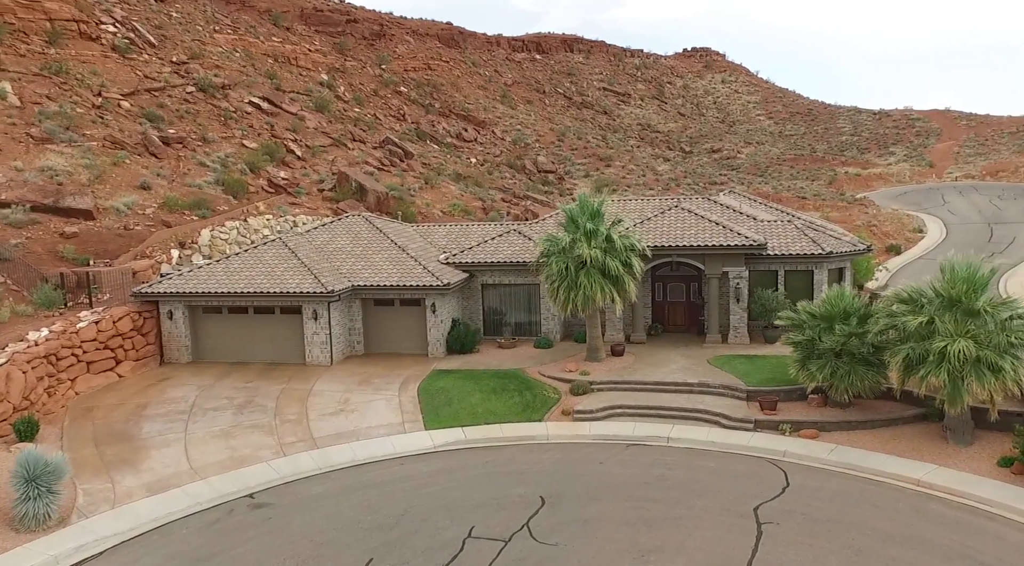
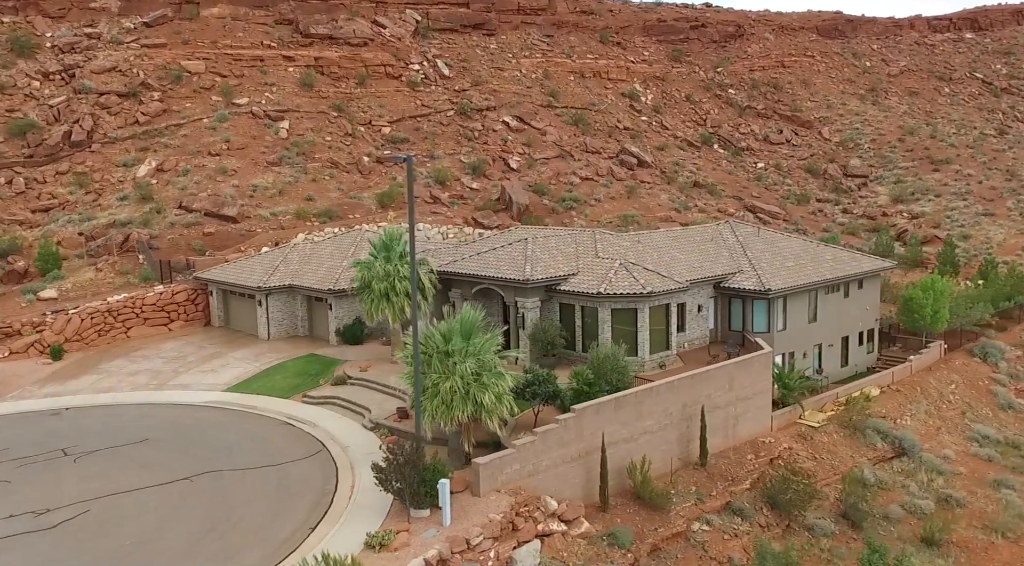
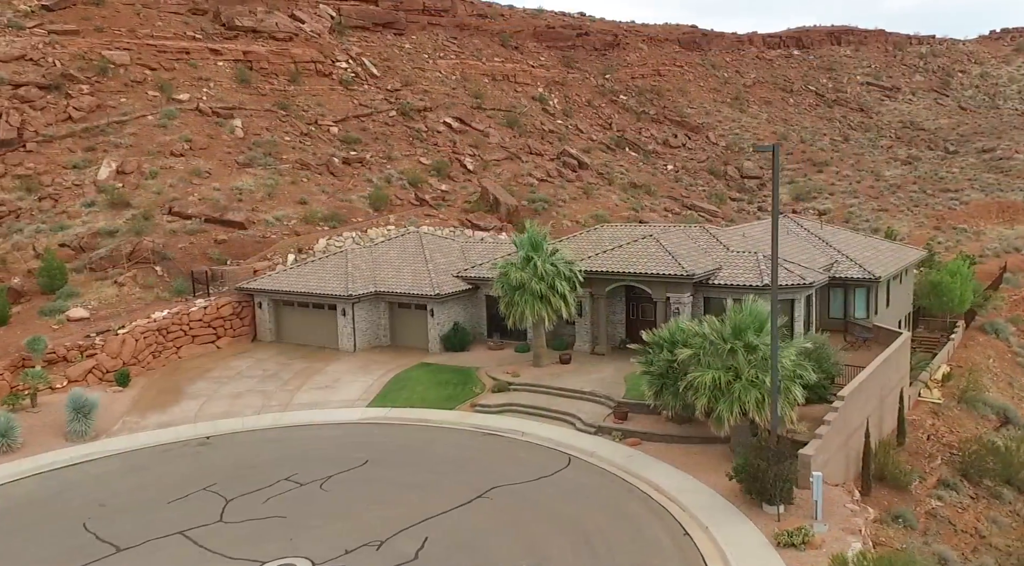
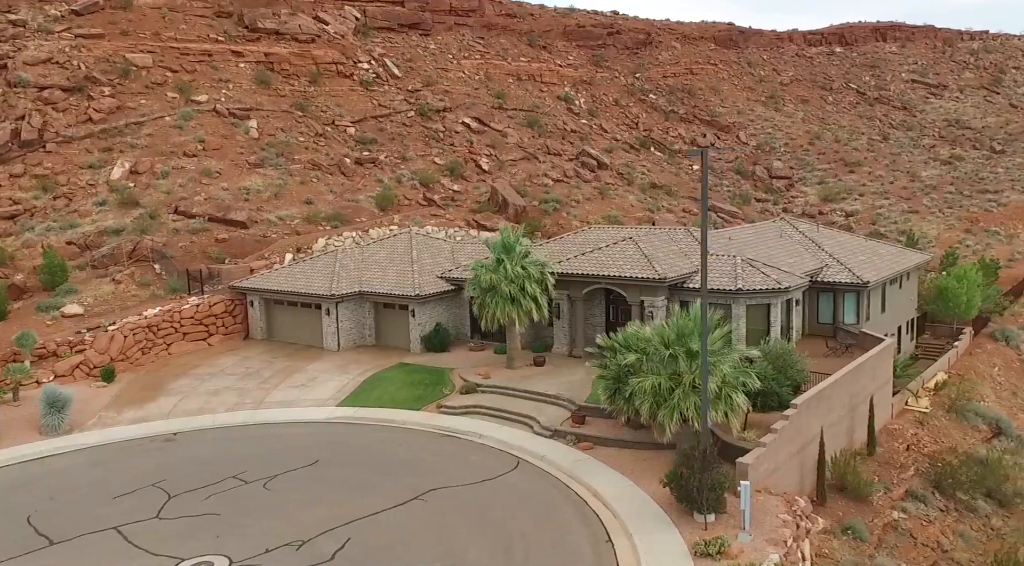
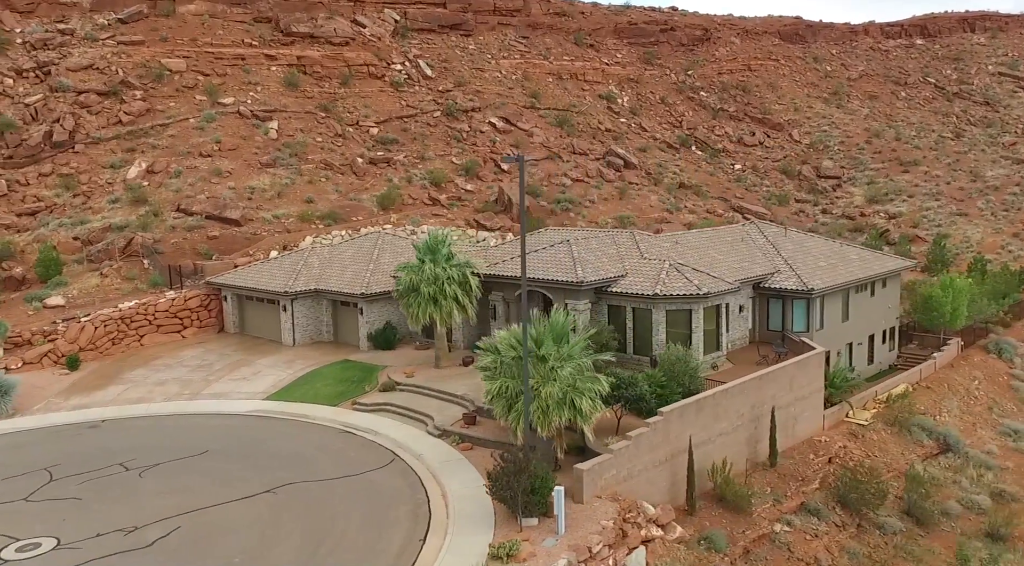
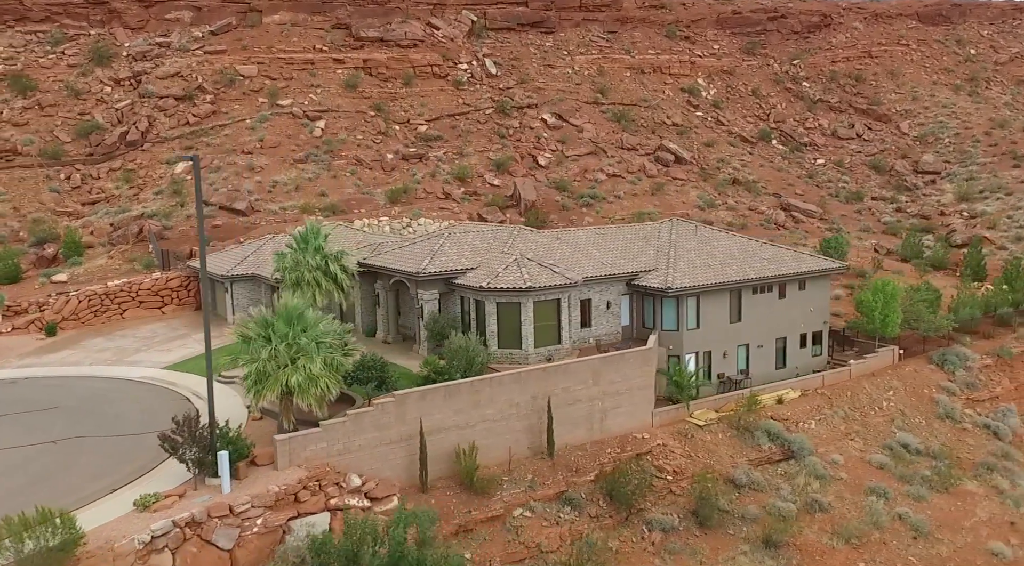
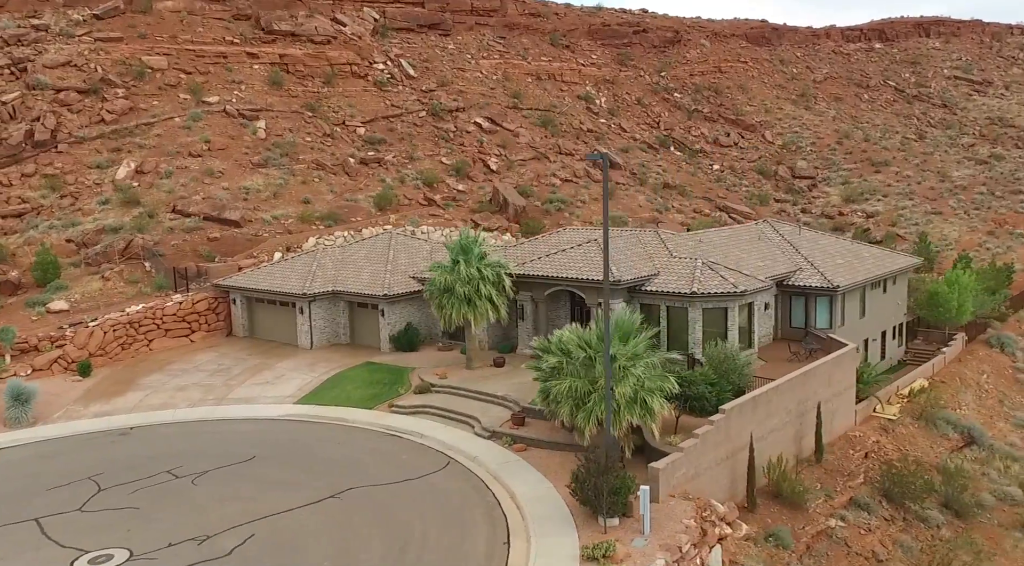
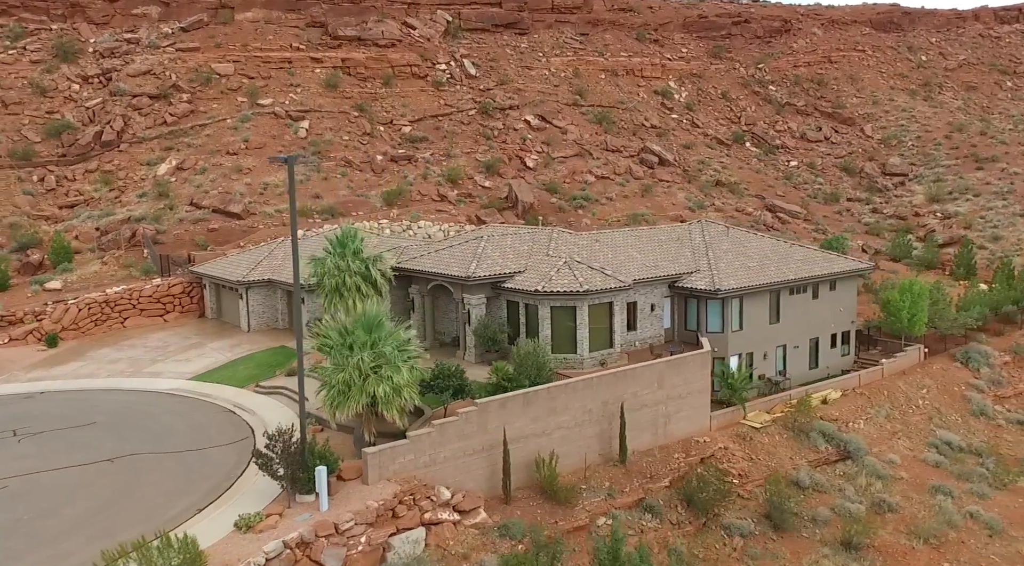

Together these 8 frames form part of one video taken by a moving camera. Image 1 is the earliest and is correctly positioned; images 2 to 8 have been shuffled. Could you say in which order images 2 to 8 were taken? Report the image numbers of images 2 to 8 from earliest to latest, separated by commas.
3, 4, 7, 5, 2, 8, 6
